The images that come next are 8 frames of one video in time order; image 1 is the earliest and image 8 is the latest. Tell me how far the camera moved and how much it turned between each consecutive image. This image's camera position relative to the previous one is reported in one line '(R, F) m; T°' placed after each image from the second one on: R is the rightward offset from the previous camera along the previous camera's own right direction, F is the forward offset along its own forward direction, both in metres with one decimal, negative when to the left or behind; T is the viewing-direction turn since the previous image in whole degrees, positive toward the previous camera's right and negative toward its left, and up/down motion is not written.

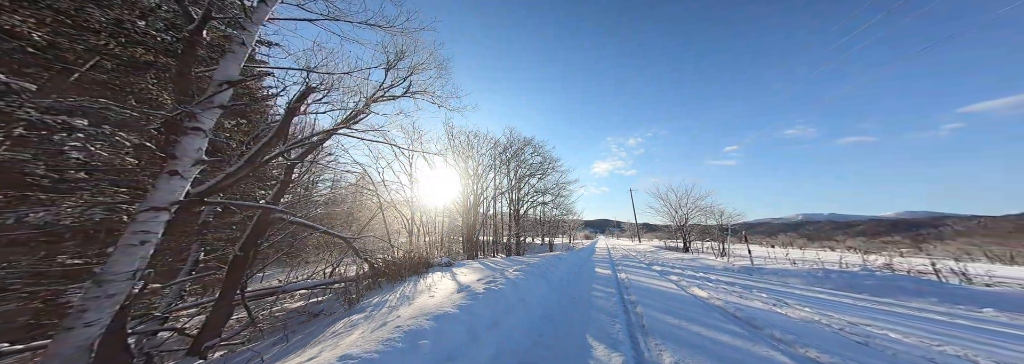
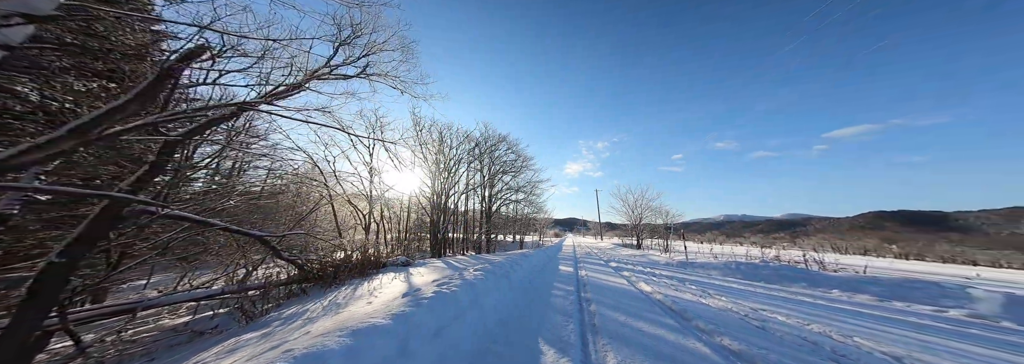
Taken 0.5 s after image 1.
(+0.1, +0.1) m; +7°
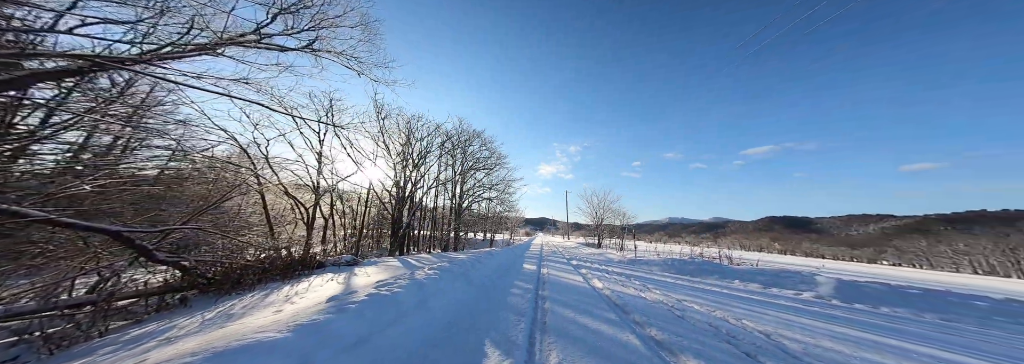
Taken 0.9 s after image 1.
(+0.2, 0.0) m; +7°
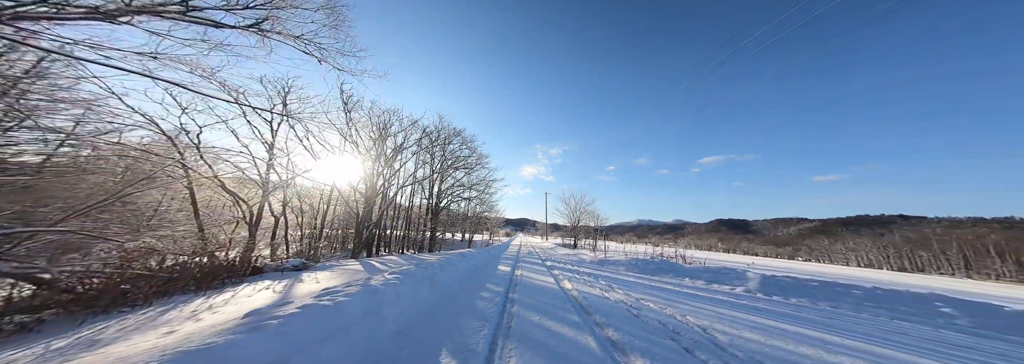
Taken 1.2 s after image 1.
(+0.1, 0.0) m; +5°
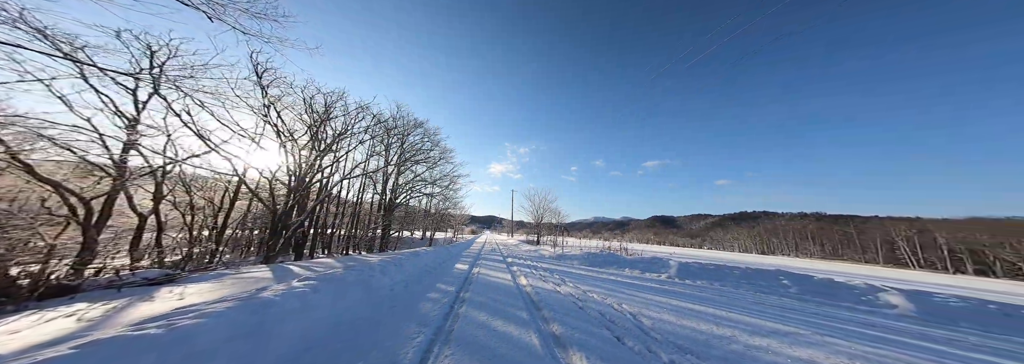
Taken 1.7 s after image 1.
(+0.3, +0.1) m; +8°
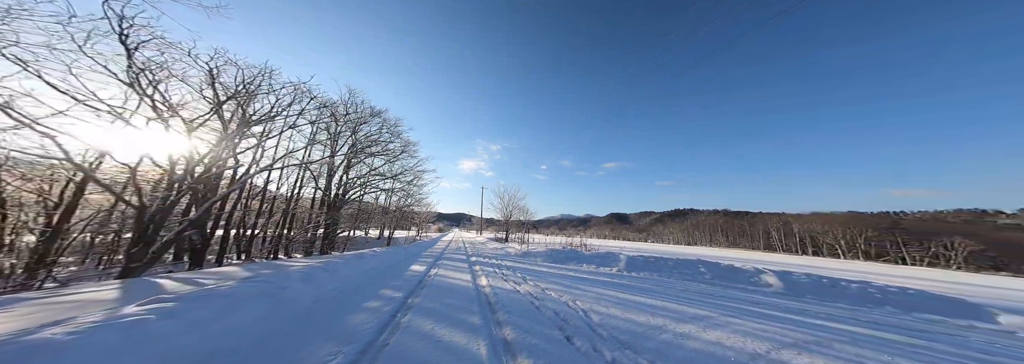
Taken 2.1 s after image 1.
(+0.3, +0.2) m; +8°
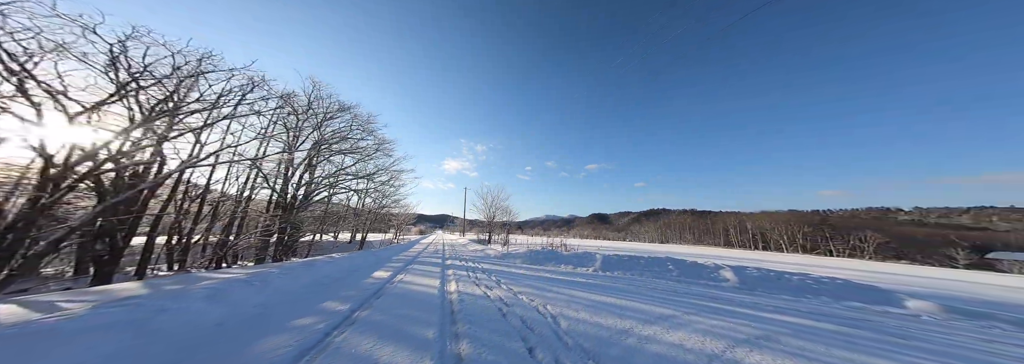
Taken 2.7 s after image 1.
(+0.3, +0.3) m; +4°
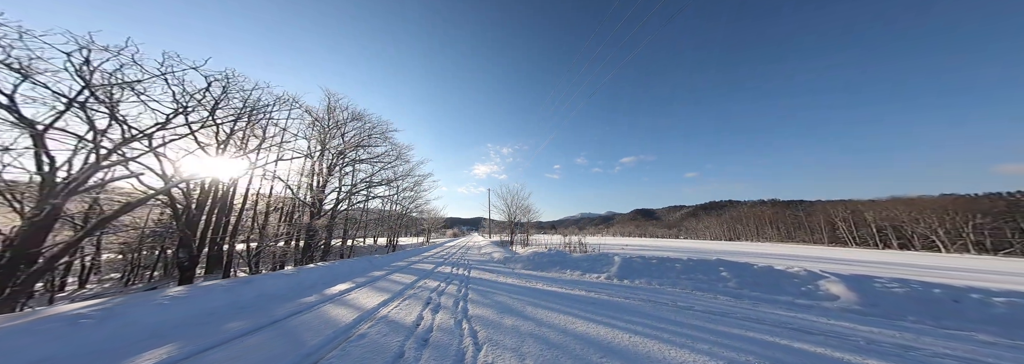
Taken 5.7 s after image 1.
(+1.6, +1.8) m; -9°
